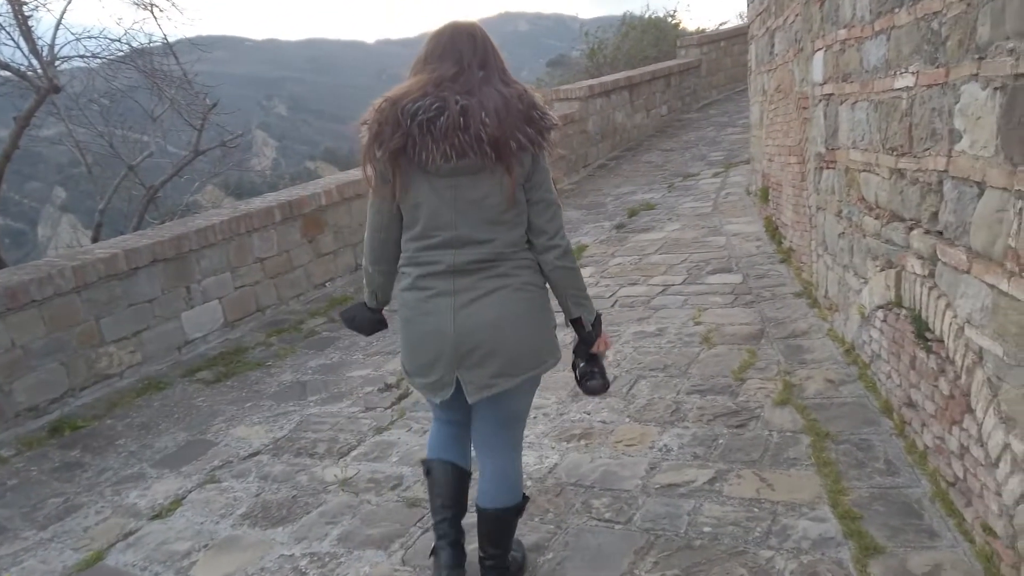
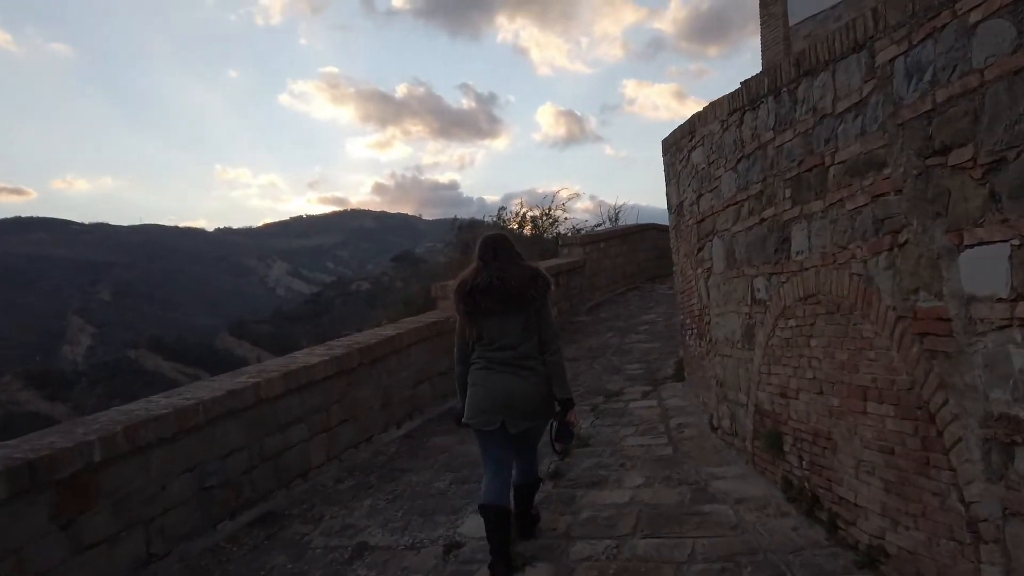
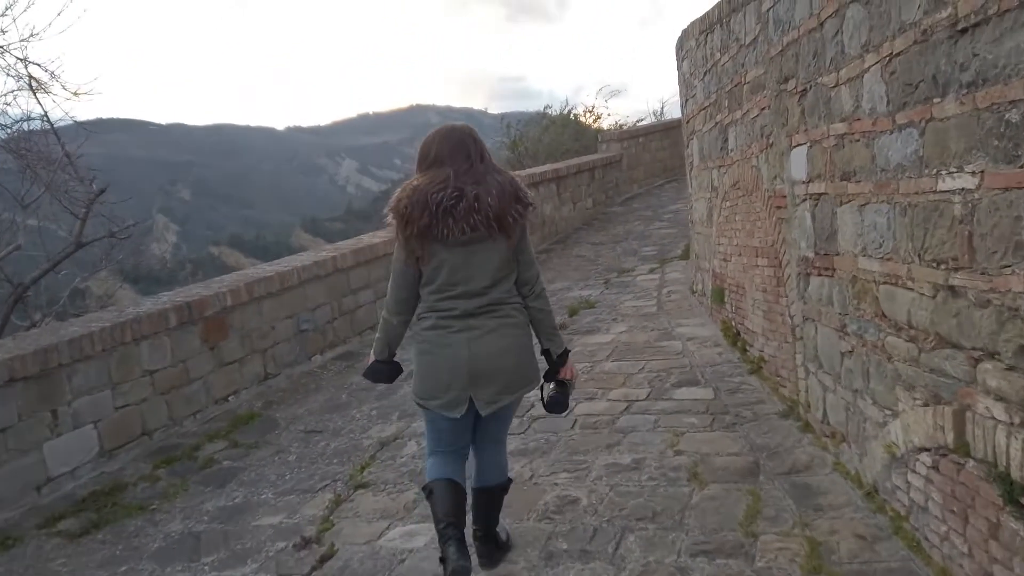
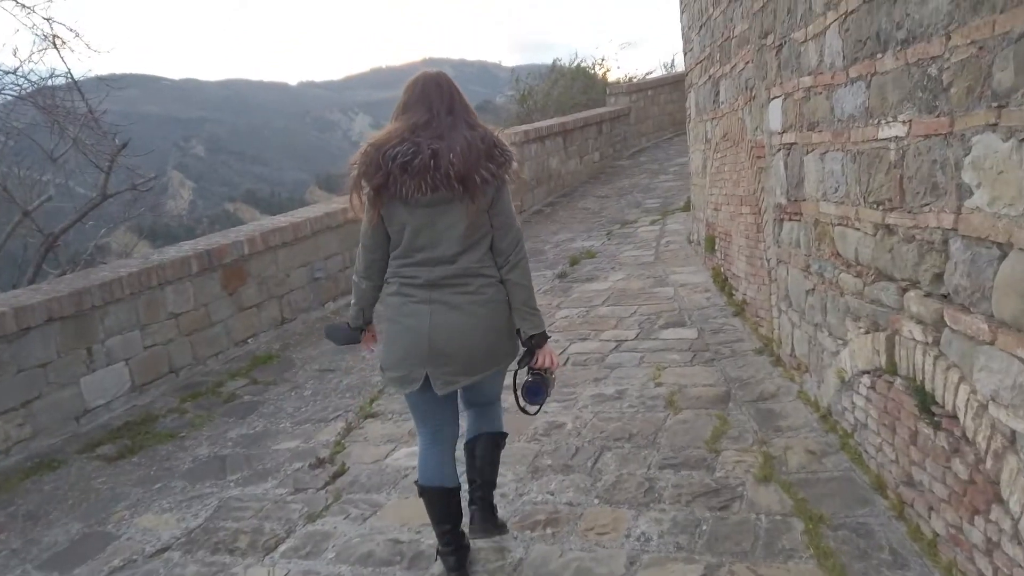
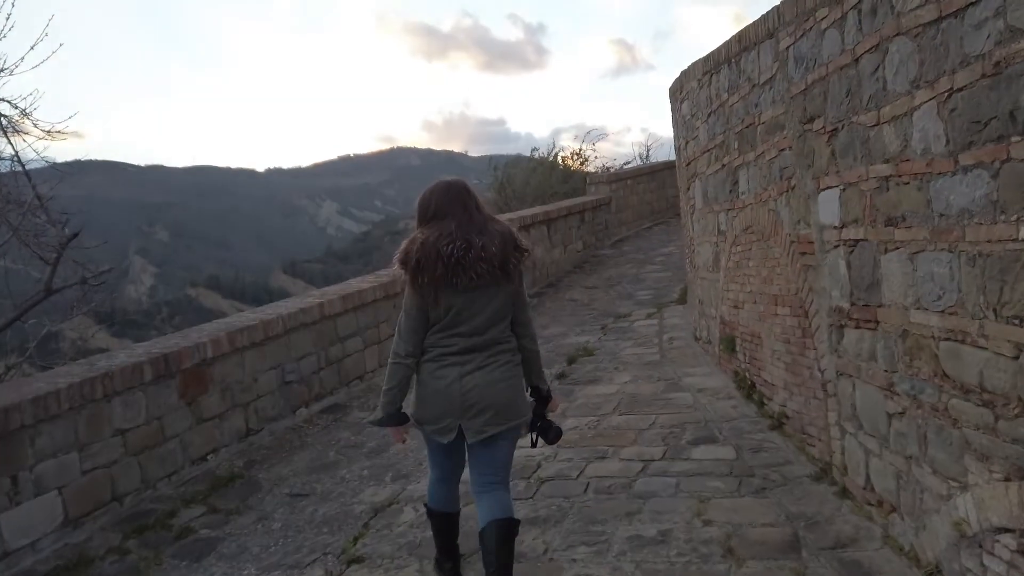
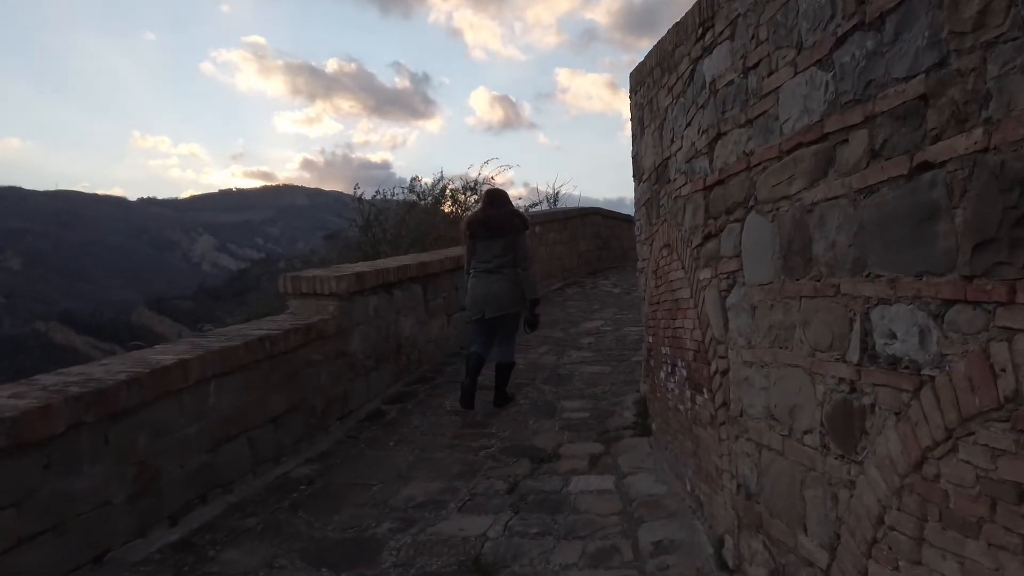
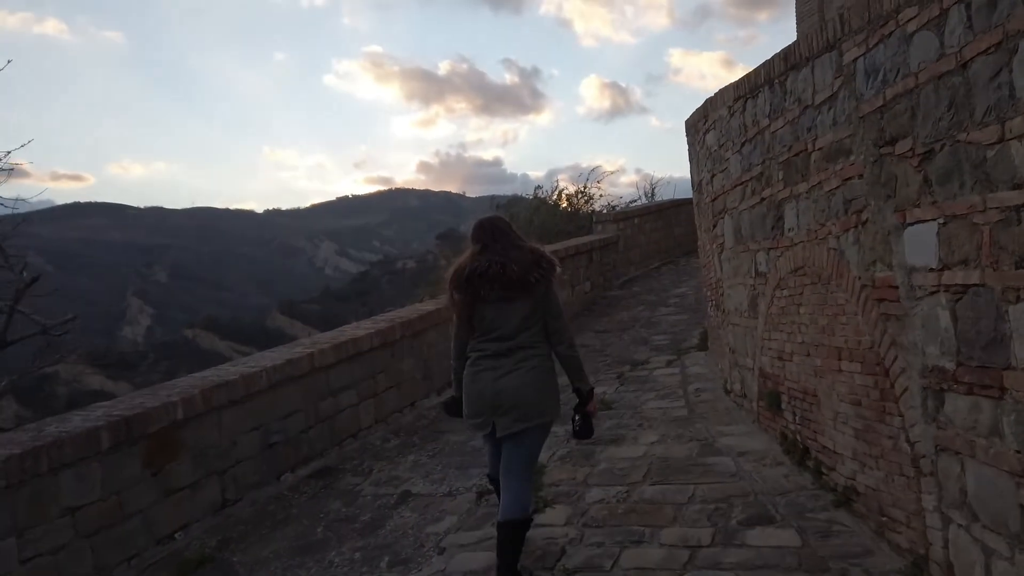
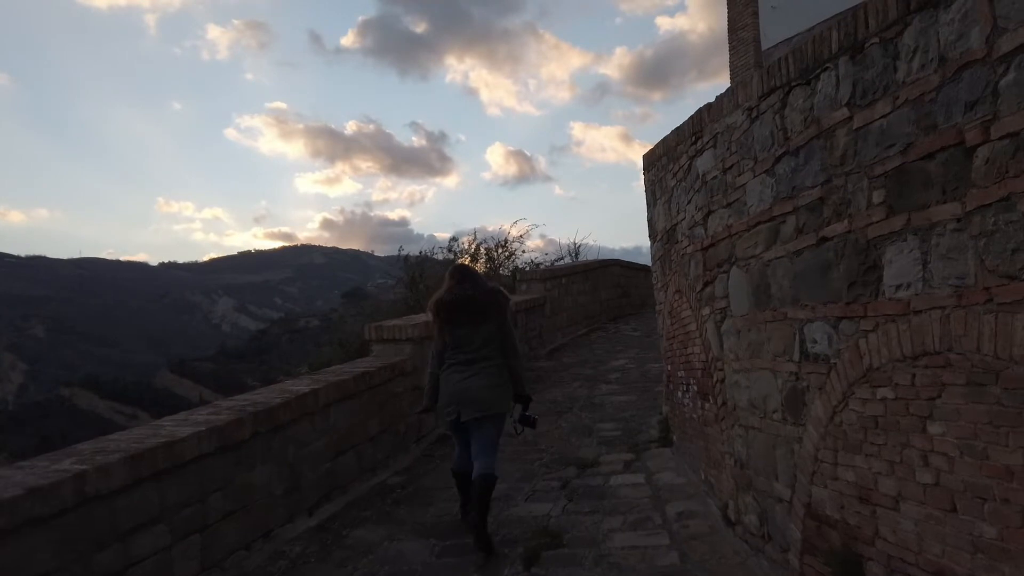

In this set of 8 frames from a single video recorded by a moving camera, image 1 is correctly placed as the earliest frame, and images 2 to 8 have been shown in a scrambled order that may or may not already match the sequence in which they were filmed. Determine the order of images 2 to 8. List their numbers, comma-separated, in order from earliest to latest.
4, 3, 5, 7, 2, 8, 6
